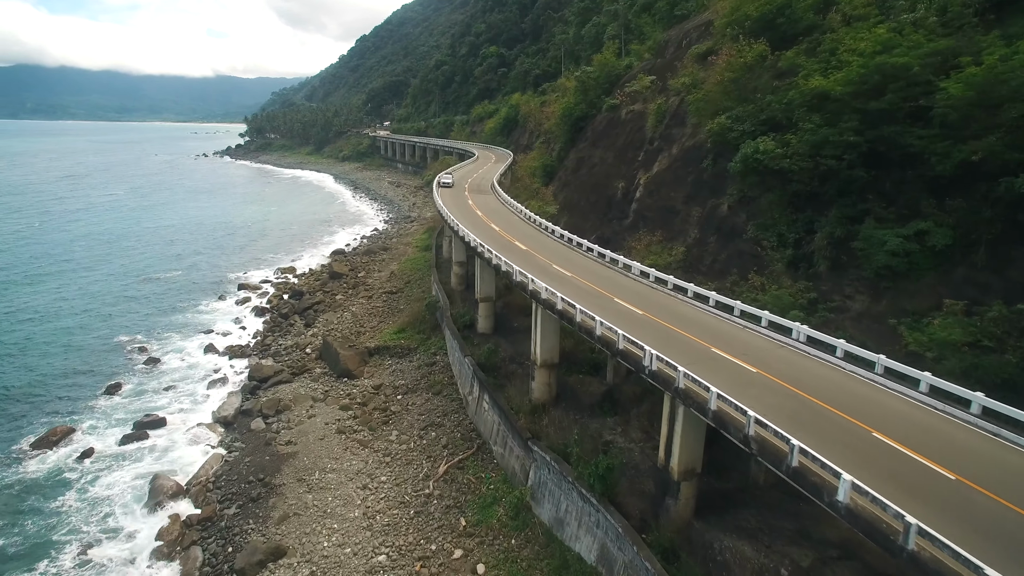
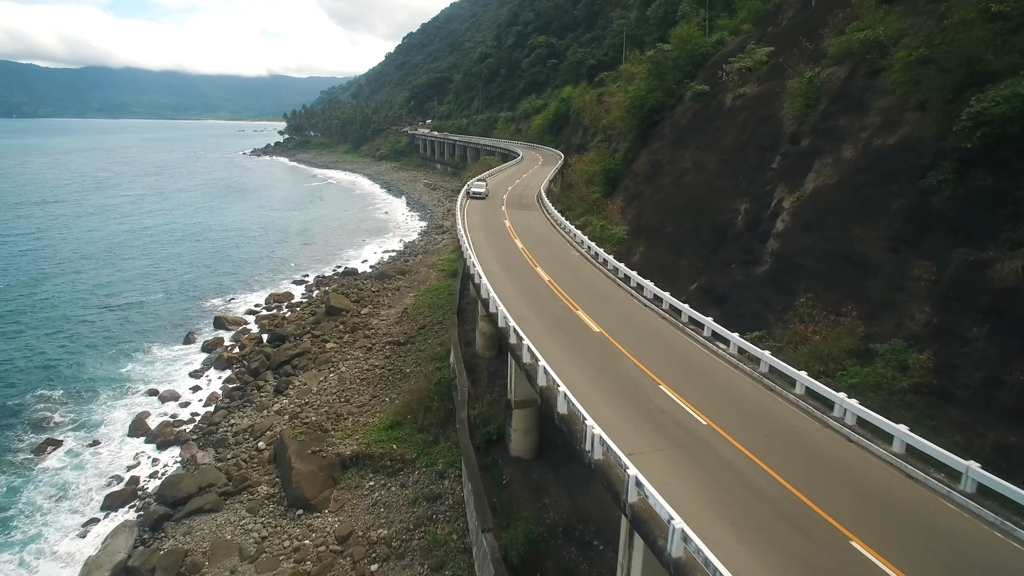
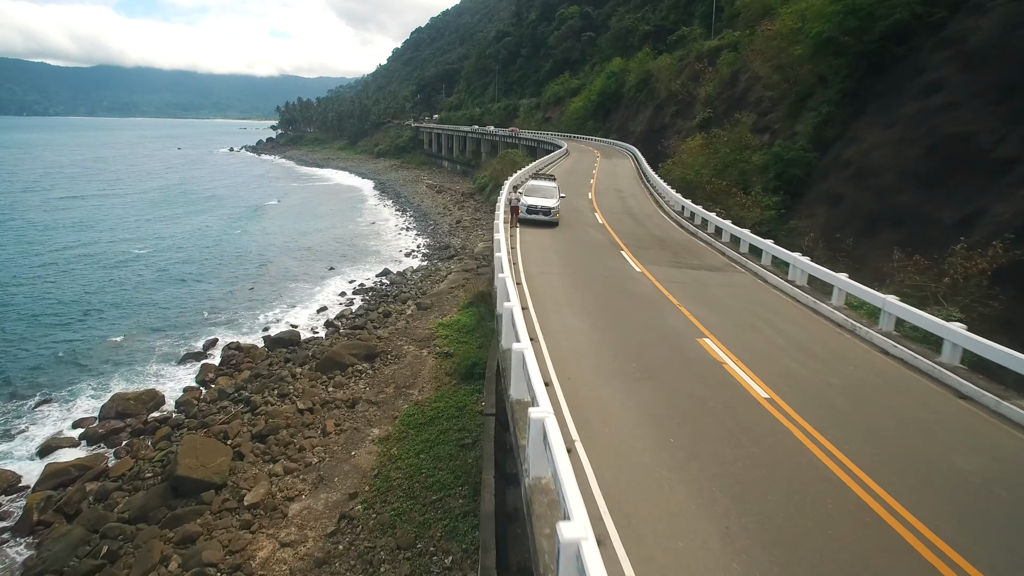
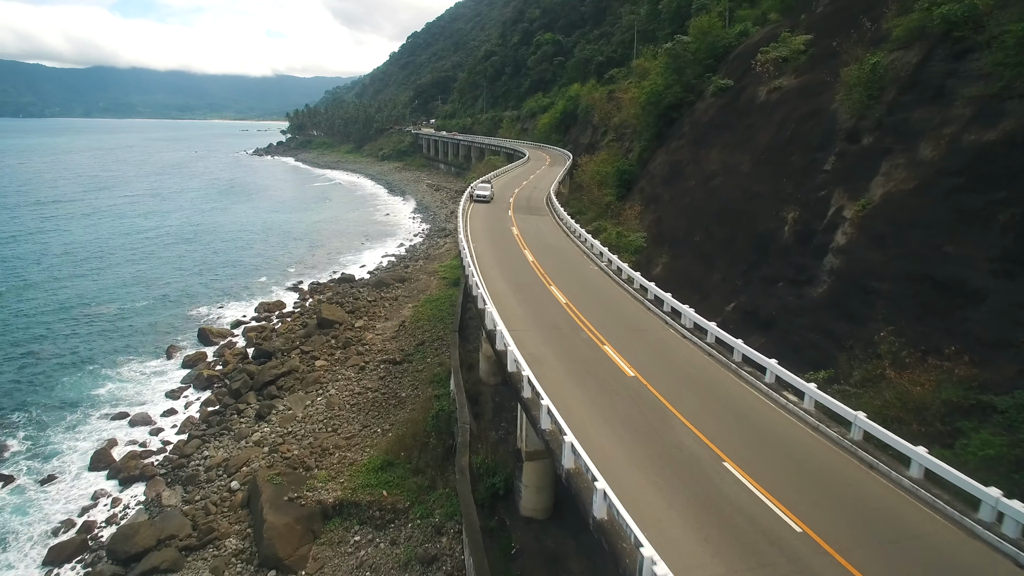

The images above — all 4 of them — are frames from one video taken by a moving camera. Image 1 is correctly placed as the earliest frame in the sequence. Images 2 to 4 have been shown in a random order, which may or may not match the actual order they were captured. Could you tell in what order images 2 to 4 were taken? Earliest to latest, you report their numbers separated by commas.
2, 4, 3
